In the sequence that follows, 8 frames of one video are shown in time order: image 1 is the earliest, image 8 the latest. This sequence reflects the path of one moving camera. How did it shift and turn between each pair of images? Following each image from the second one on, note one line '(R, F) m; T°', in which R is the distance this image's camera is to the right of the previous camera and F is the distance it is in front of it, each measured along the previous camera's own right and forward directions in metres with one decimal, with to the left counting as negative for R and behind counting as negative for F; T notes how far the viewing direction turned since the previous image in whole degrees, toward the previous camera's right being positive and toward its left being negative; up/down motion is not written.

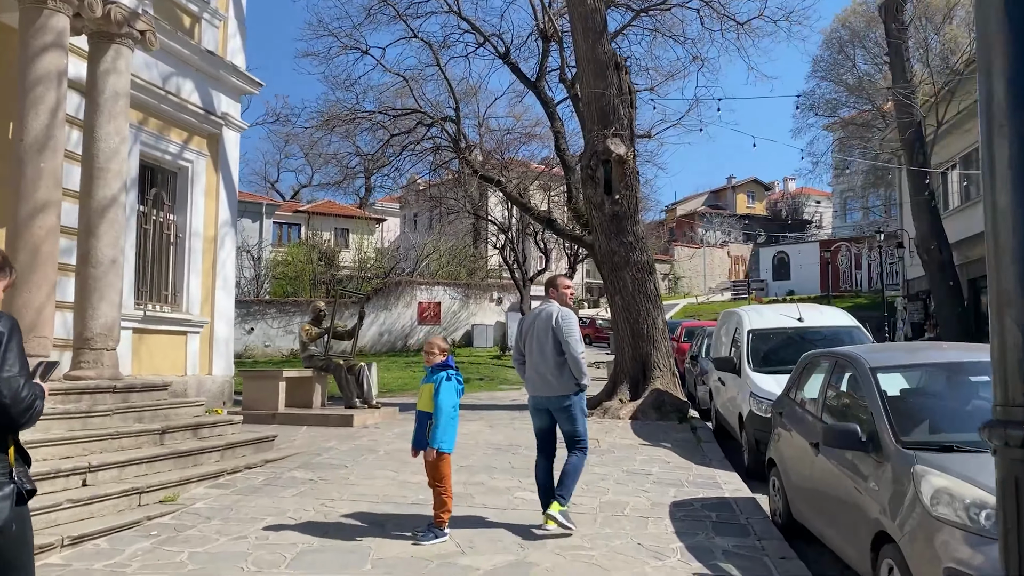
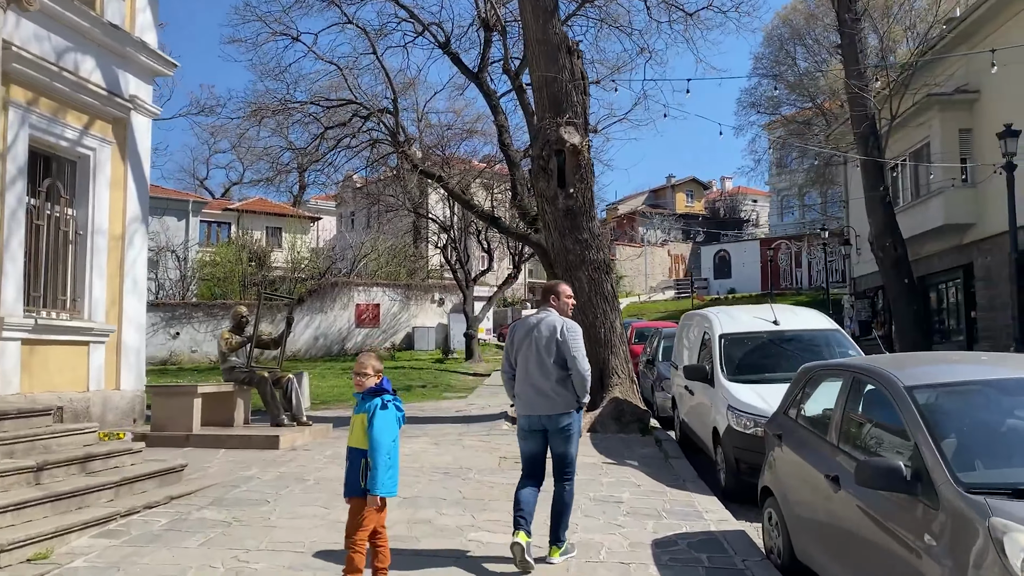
(-0.1, +1.0) m; +4°
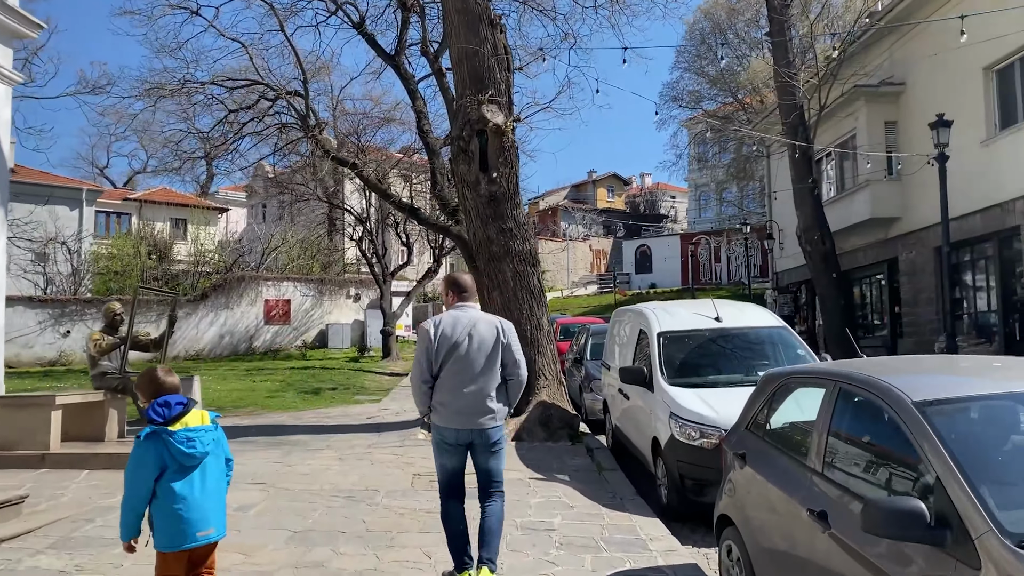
(+0.1, +0.9) m; +5°
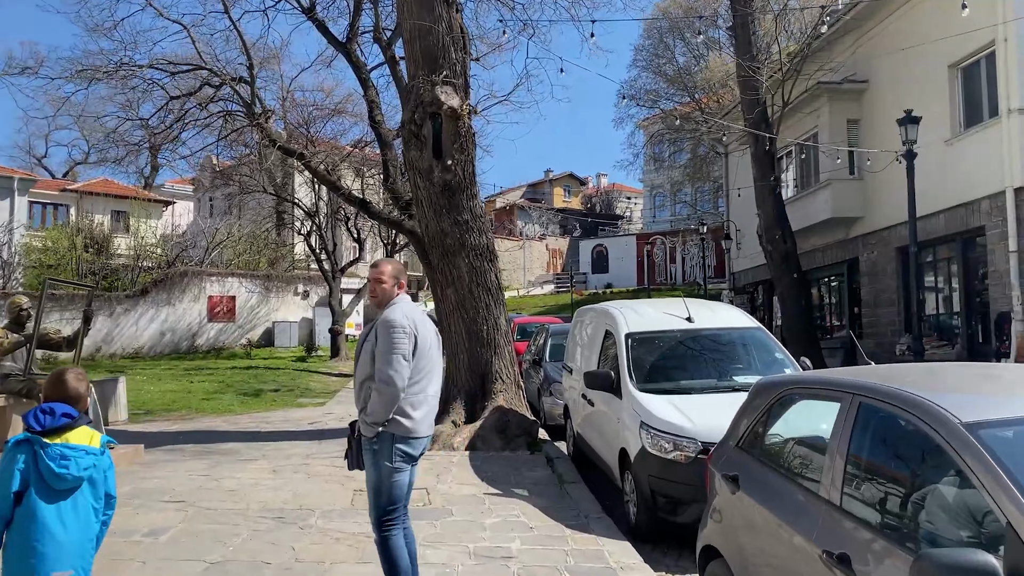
(0.0, +0.7) m; +3°
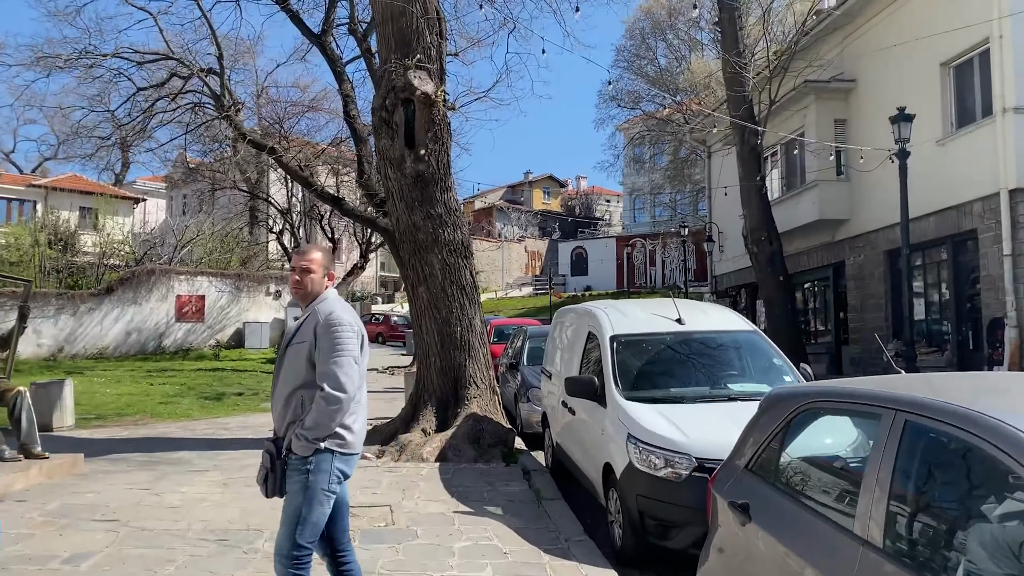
(0.0, +0.6) m; +1°
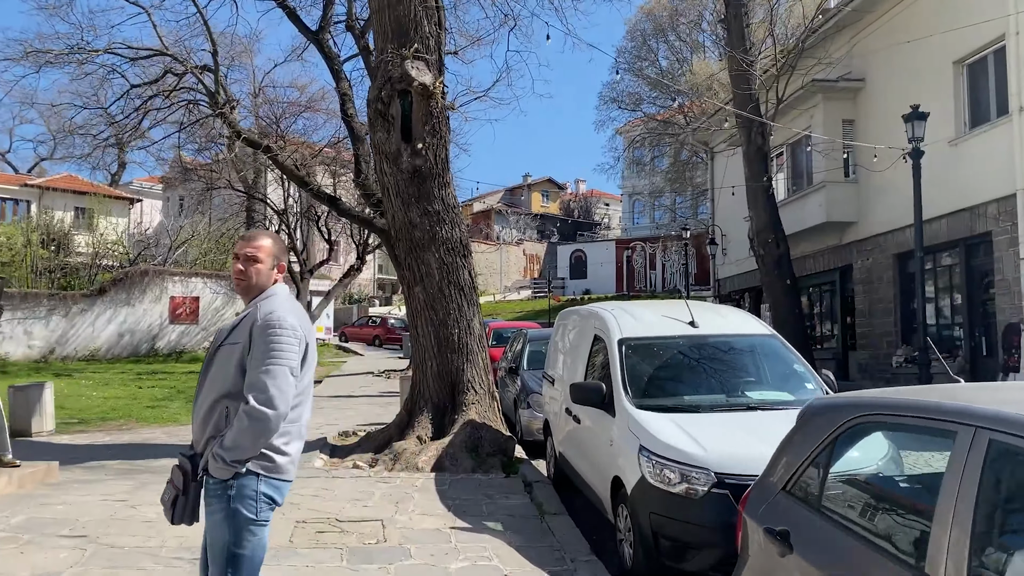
(0.0, +0.4) m; 0°
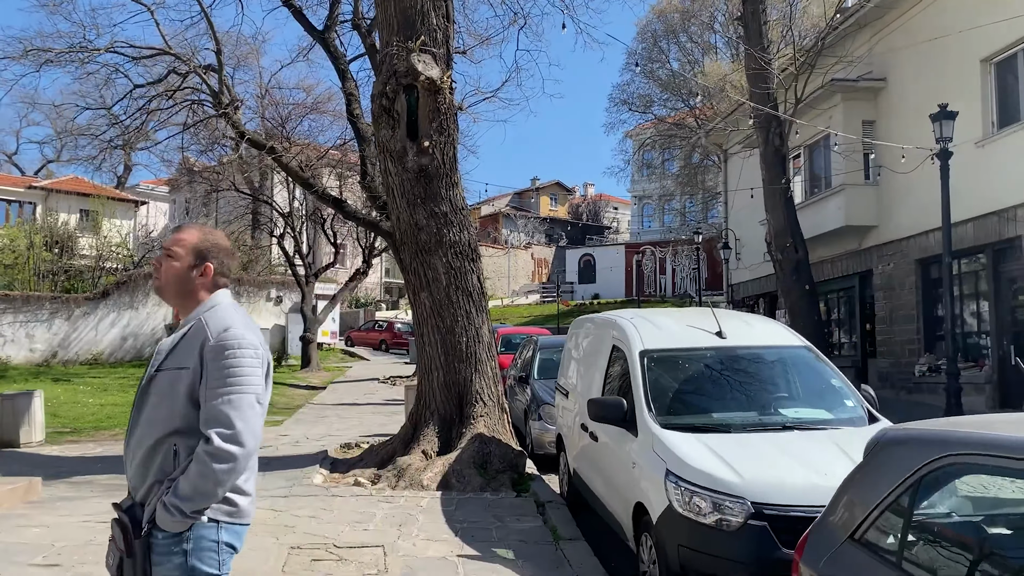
(0.0, +0.4) m; 0°
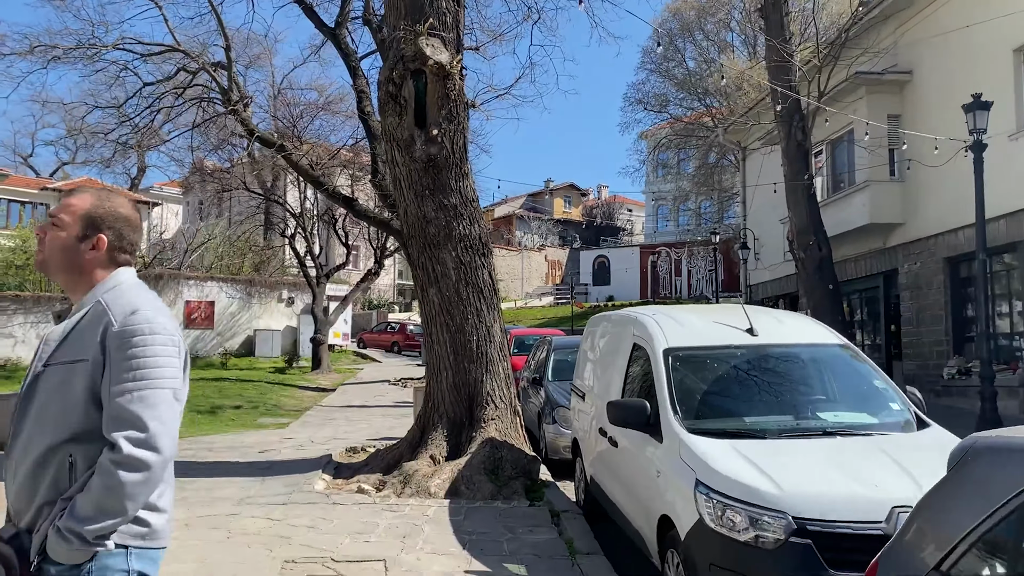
(0.0, +0.4) m; -1°
